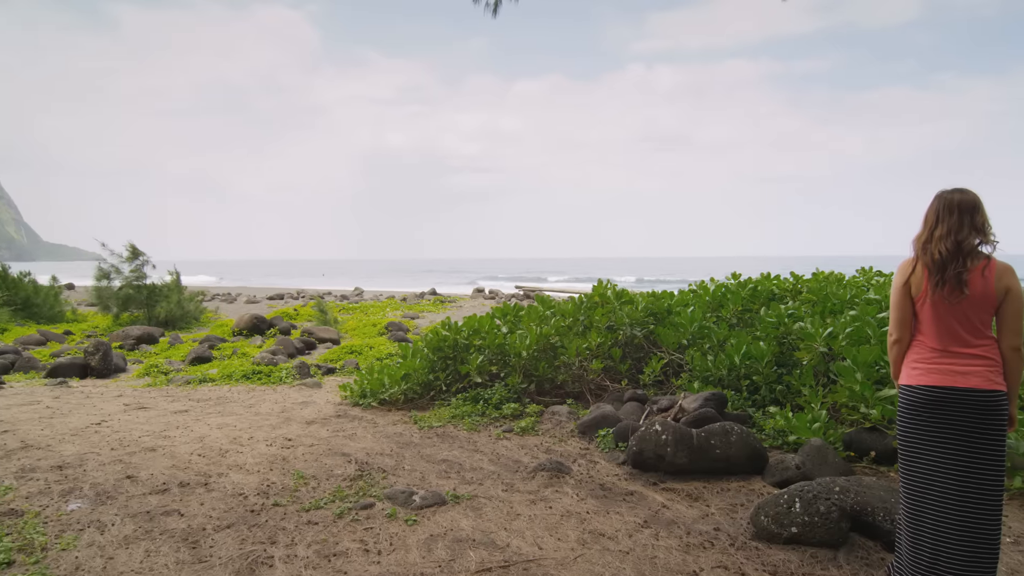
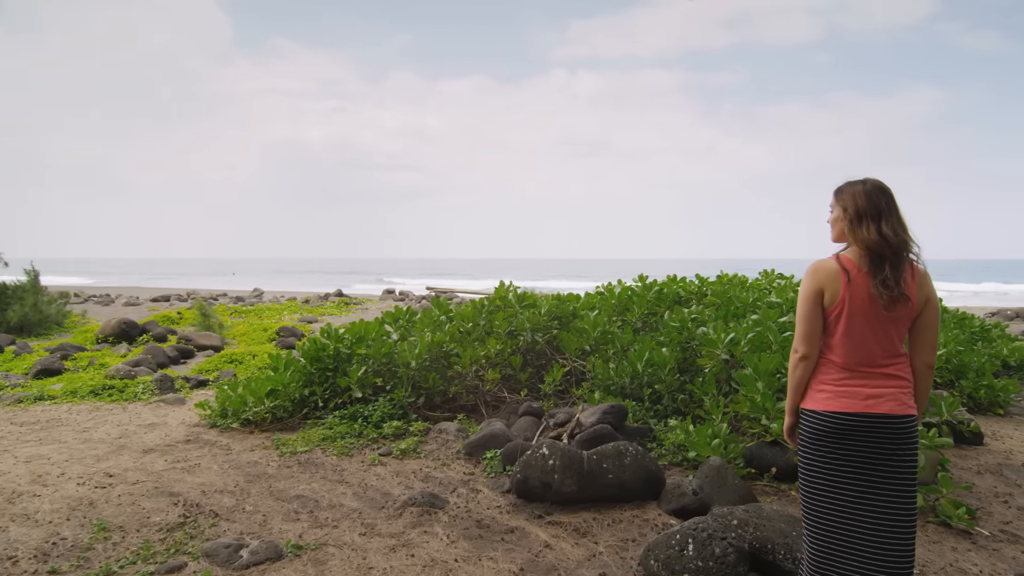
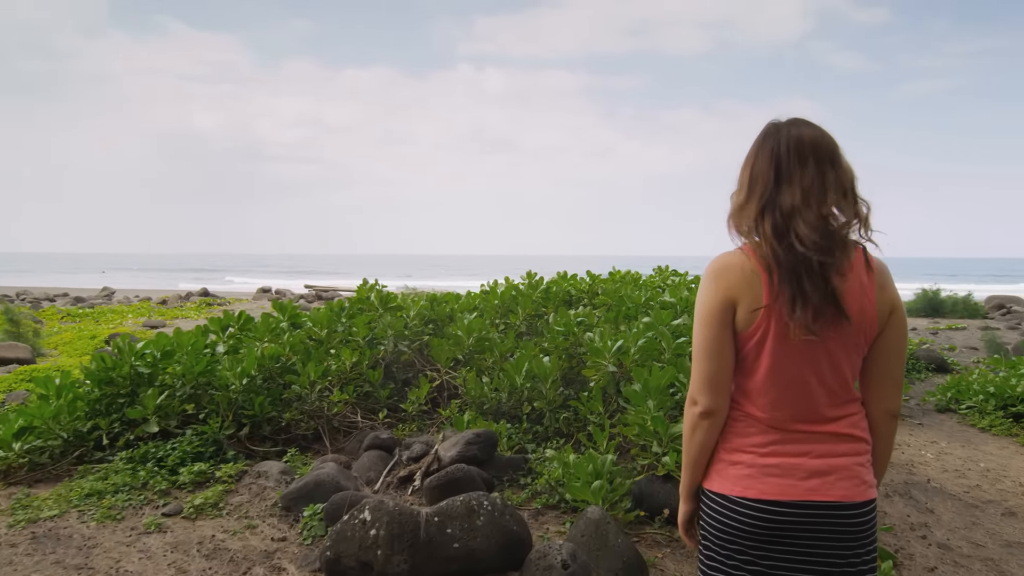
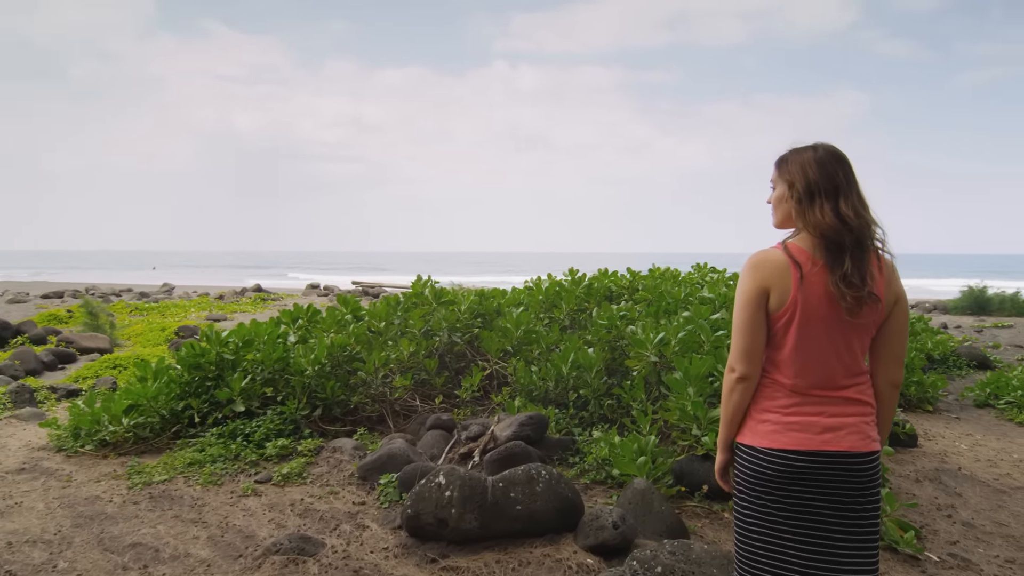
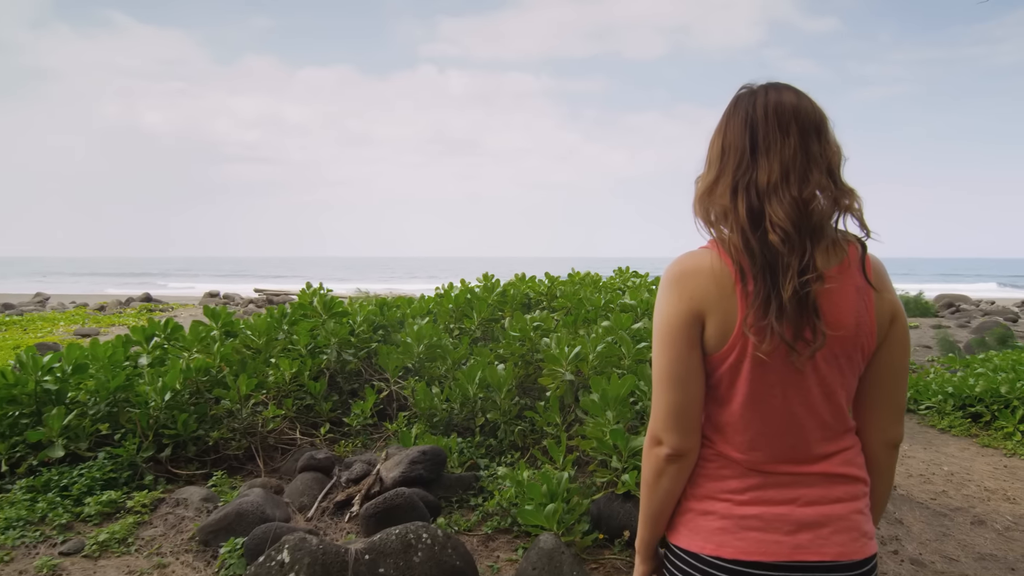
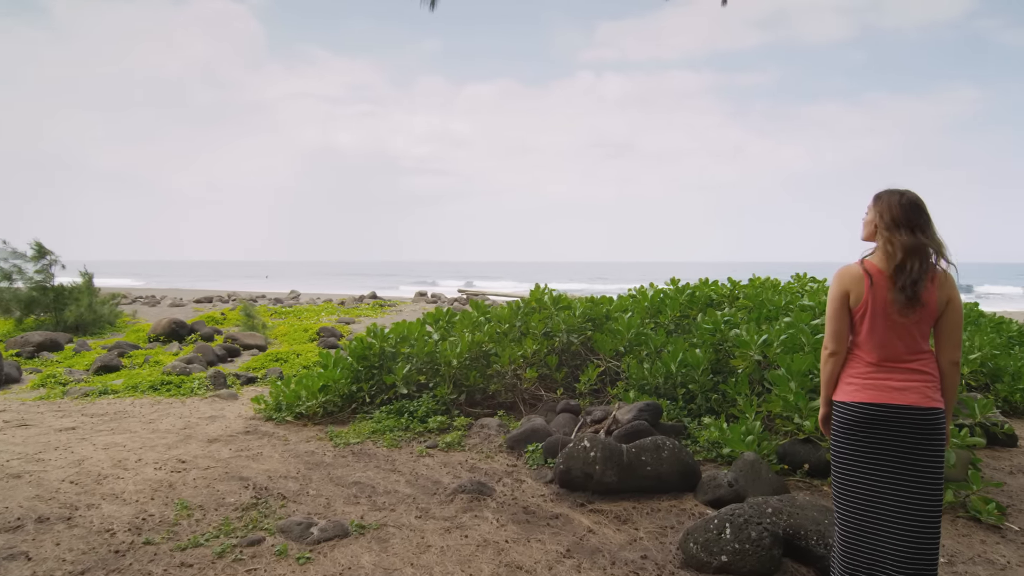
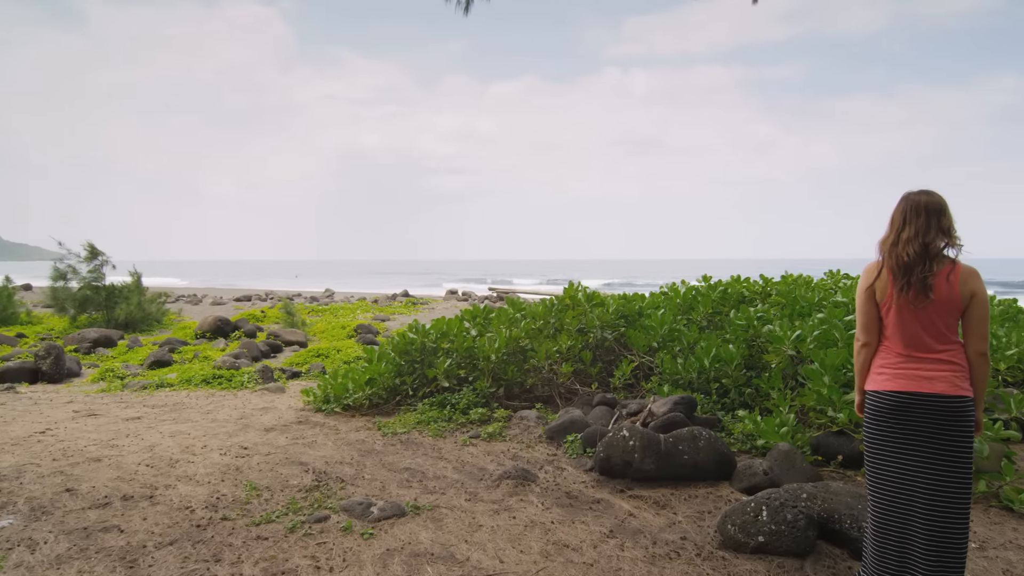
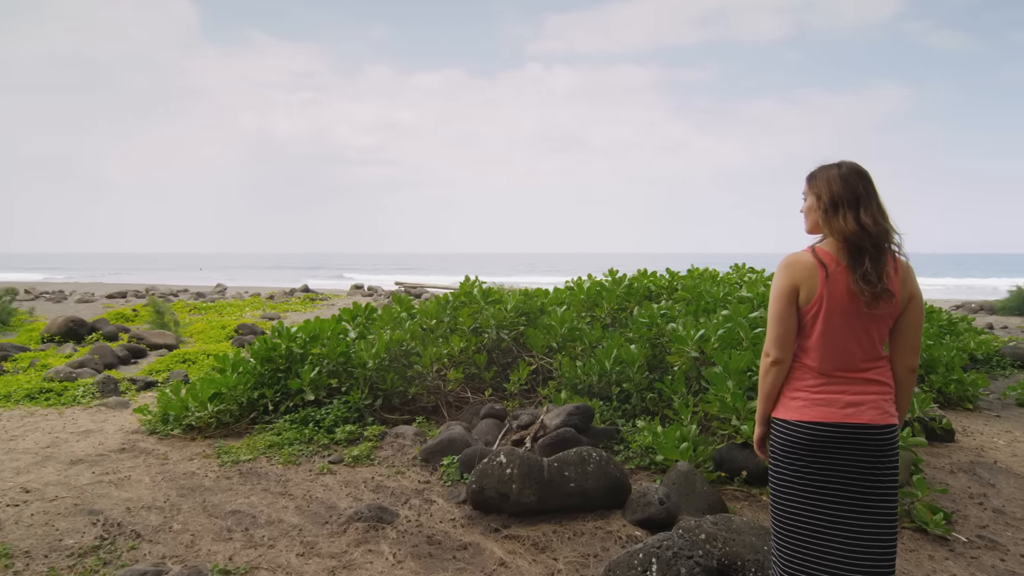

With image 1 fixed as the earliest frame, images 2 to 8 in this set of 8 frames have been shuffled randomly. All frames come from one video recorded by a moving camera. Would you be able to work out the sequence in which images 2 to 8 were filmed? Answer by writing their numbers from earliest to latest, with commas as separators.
7, 6, 2, 8, 4, 3, 5
